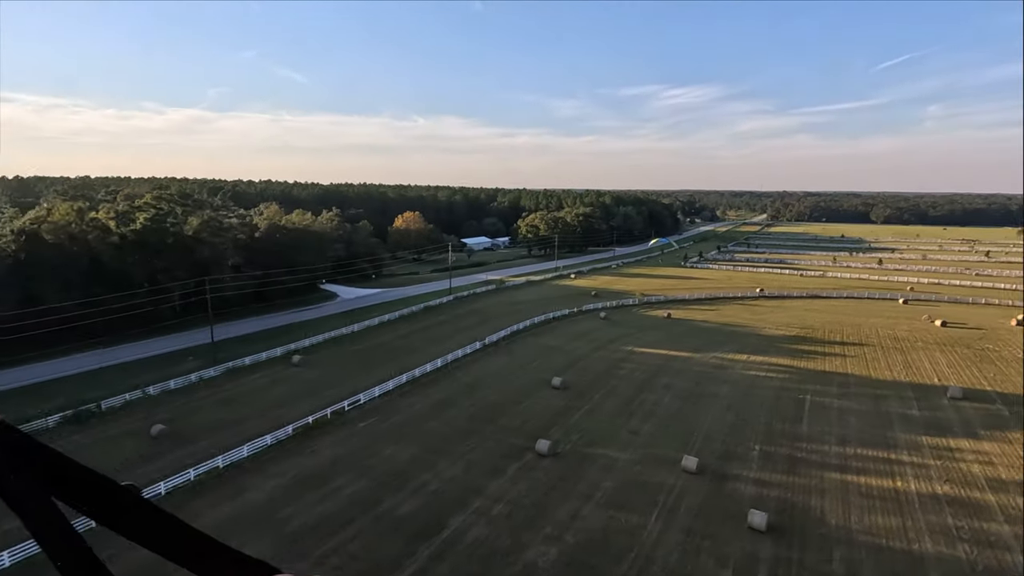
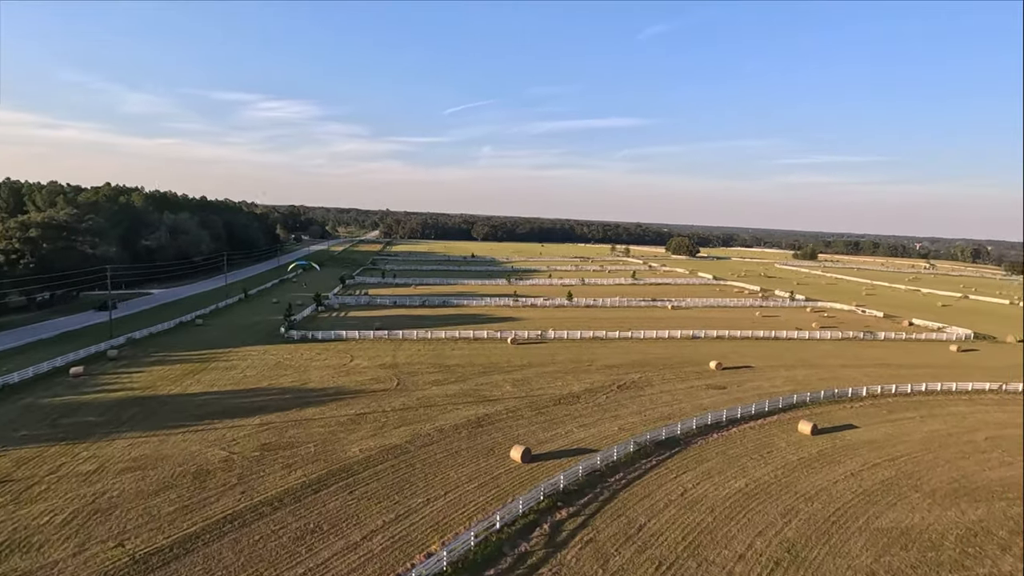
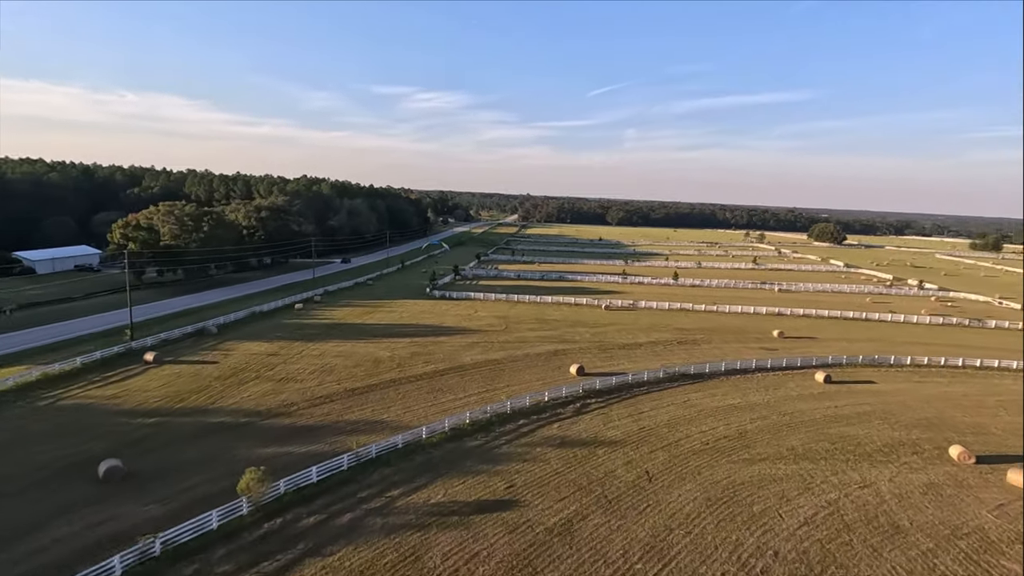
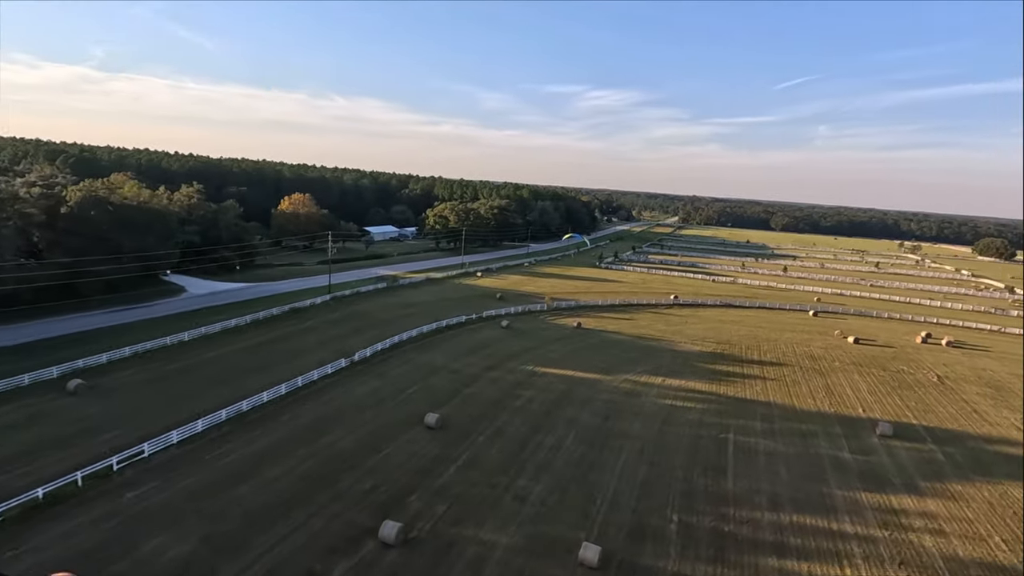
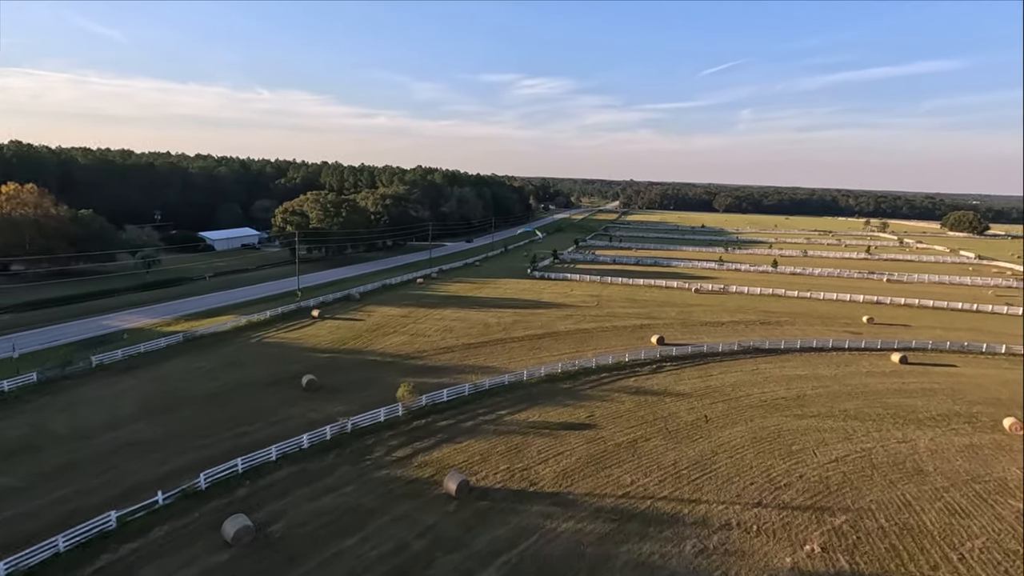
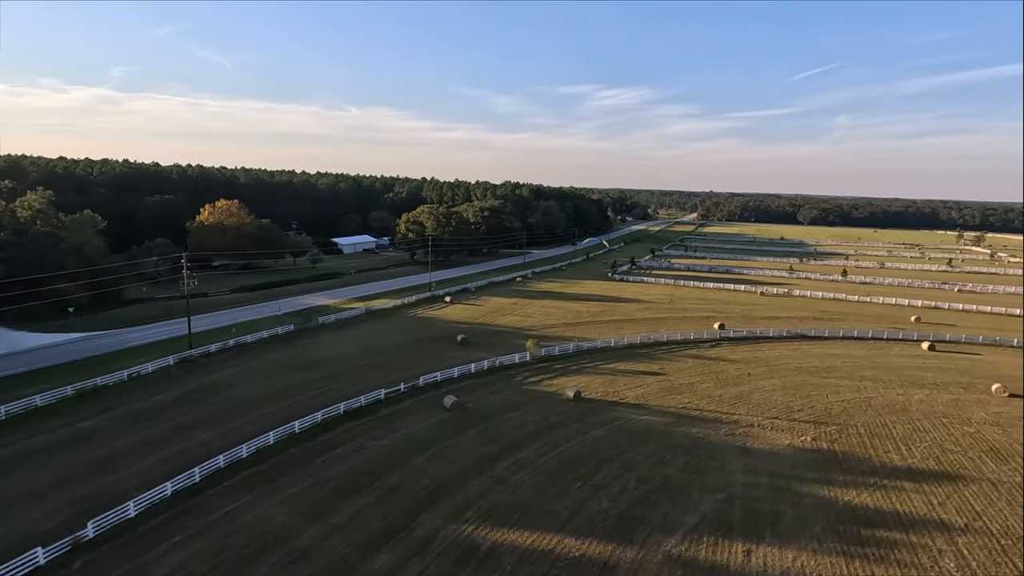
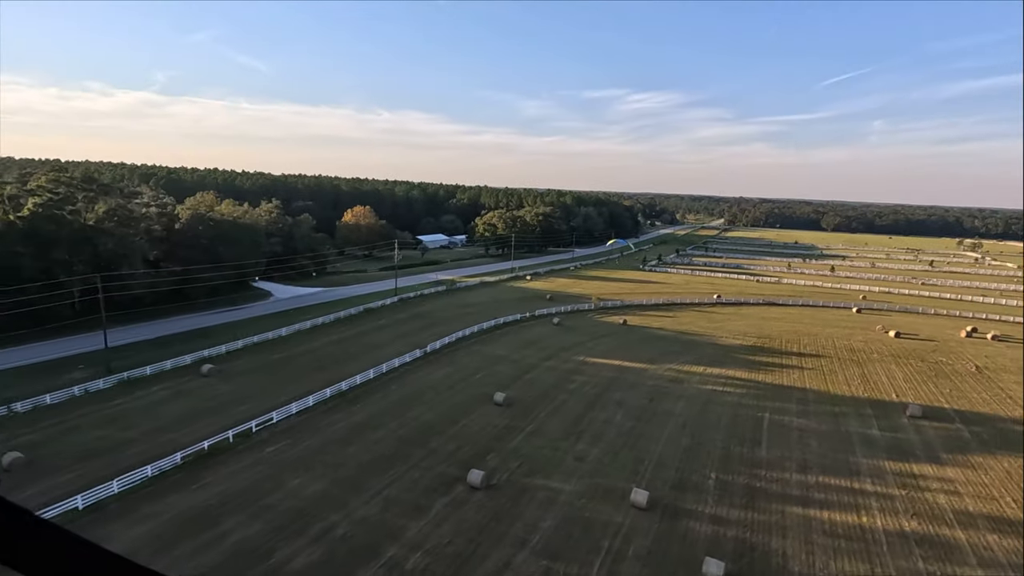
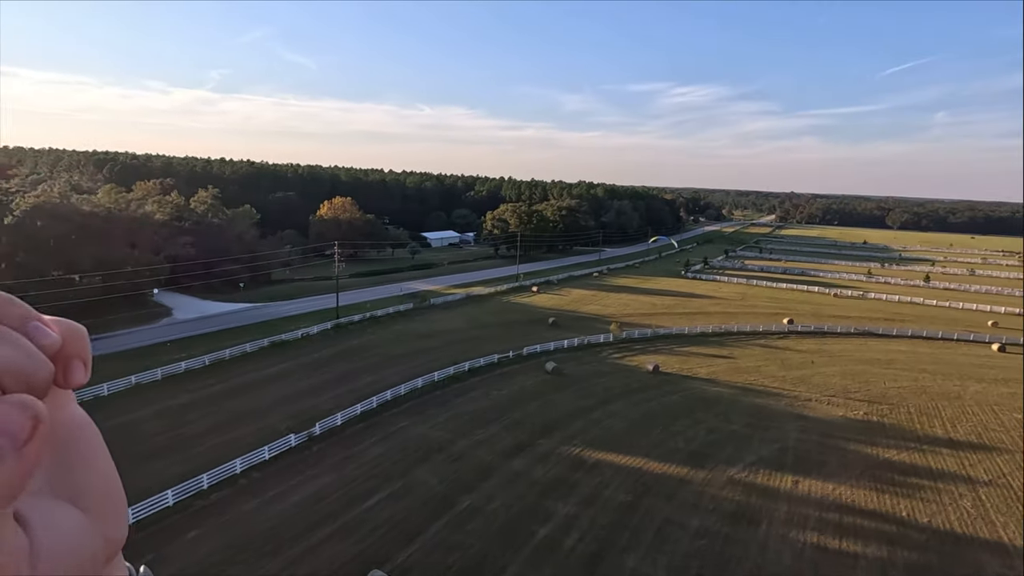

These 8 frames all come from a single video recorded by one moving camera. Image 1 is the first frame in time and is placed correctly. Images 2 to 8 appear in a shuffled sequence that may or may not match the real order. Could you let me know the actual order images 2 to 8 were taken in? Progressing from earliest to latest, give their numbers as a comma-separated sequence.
7, 4, 8, 6, 5, 3, 2
